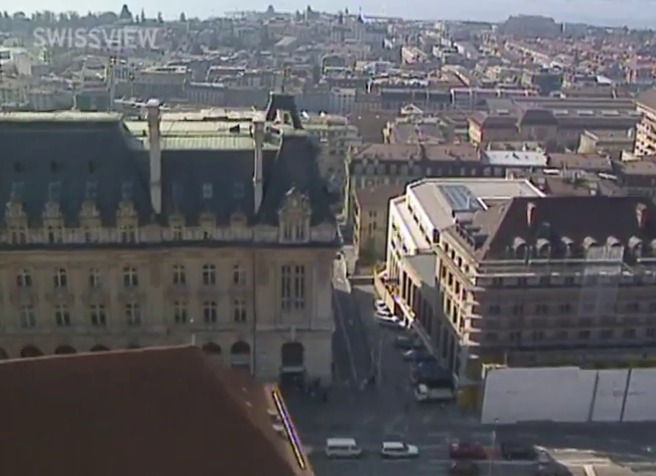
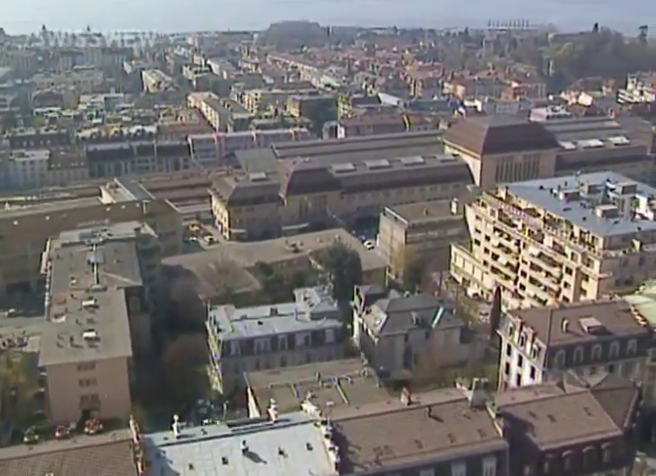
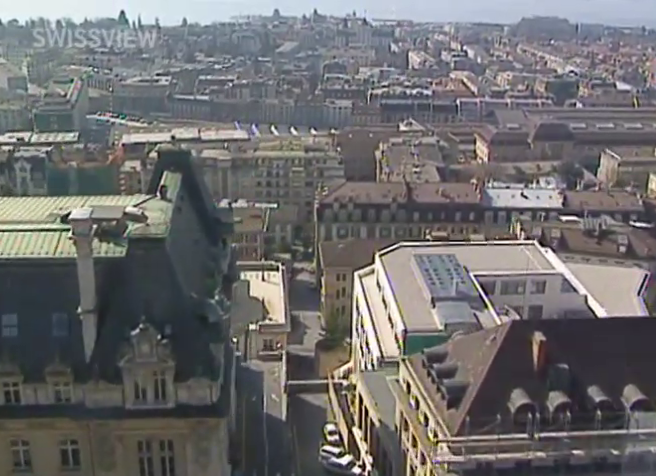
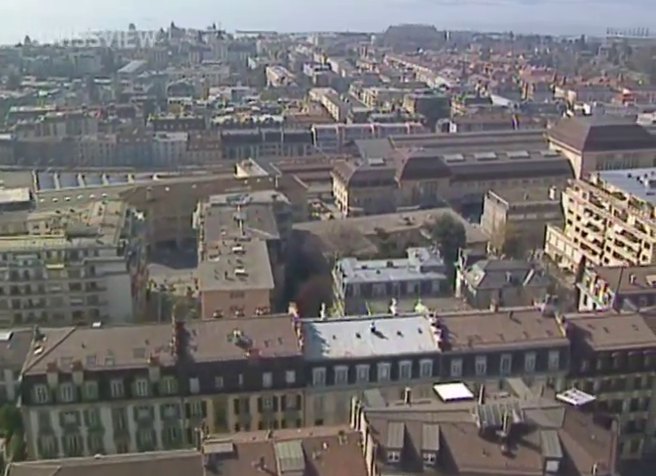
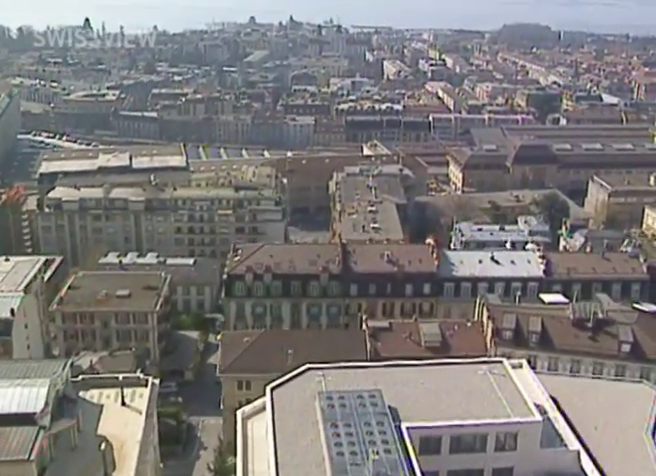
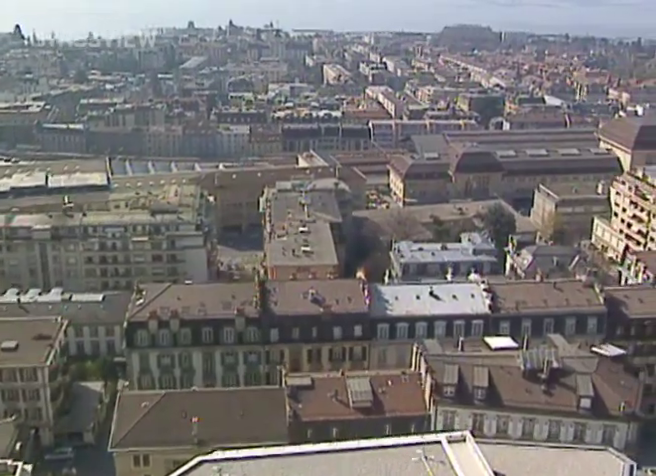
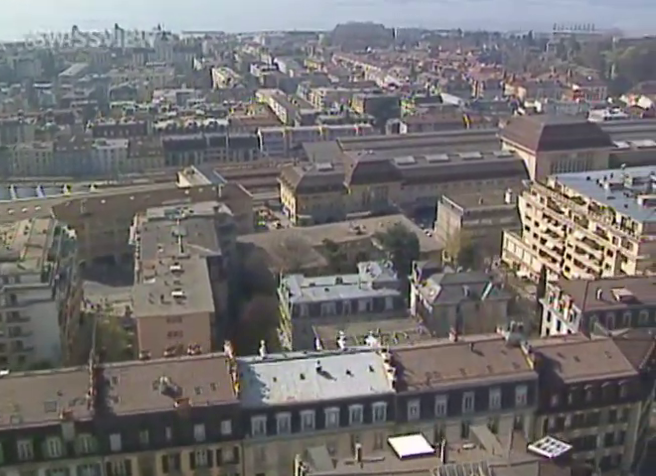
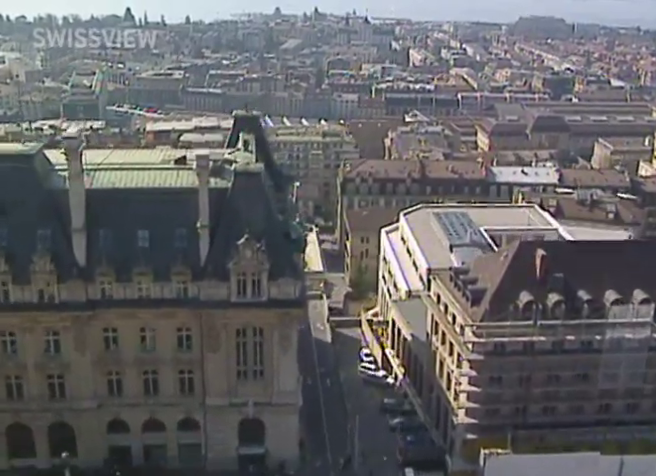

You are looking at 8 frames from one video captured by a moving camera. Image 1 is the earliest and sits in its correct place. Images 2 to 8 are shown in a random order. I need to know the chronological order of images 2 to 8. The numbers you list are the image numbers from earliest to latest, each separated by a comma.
8, 3, 5, 6, 4, 7, 2
